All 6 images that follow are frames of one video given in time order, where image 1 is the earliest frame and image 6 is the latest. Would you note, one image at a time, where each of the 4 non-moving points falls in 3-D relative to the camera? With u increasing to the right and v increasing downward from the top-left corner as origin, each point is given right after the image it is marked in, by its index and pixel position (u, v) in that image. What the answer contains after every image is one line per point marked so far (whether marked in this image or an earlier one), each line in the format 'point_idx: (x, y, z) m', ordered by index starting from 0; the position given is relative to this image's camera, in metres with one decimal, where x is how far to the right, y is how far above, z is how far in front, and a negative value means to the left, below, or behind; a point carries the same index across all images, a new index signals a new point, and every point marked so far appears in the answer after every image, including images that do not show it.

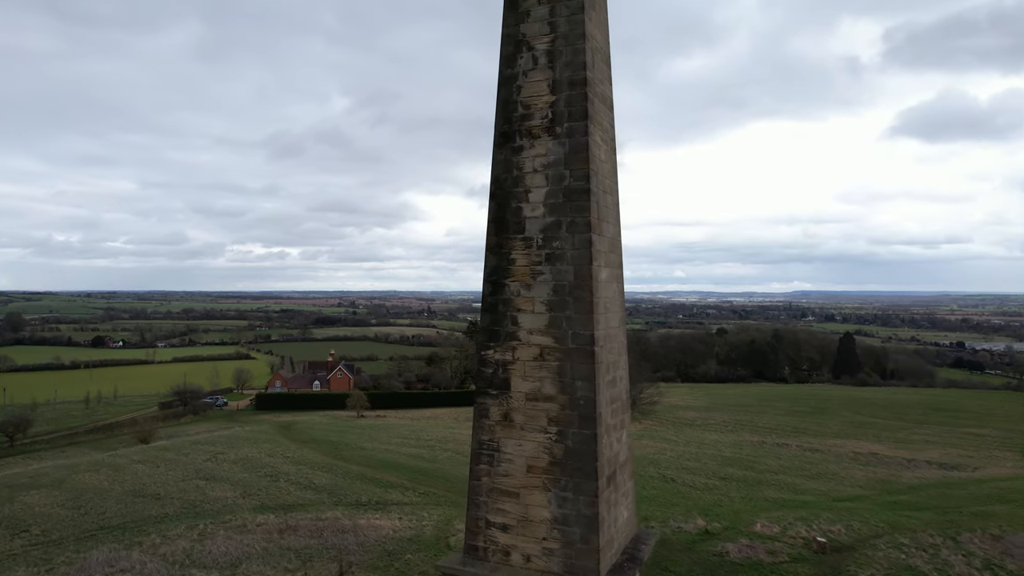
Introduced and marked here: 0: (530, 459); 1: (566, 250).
0: (+0.2, -1.5, +5.9) m
1: (+0.5, +0.3, +5.9) m
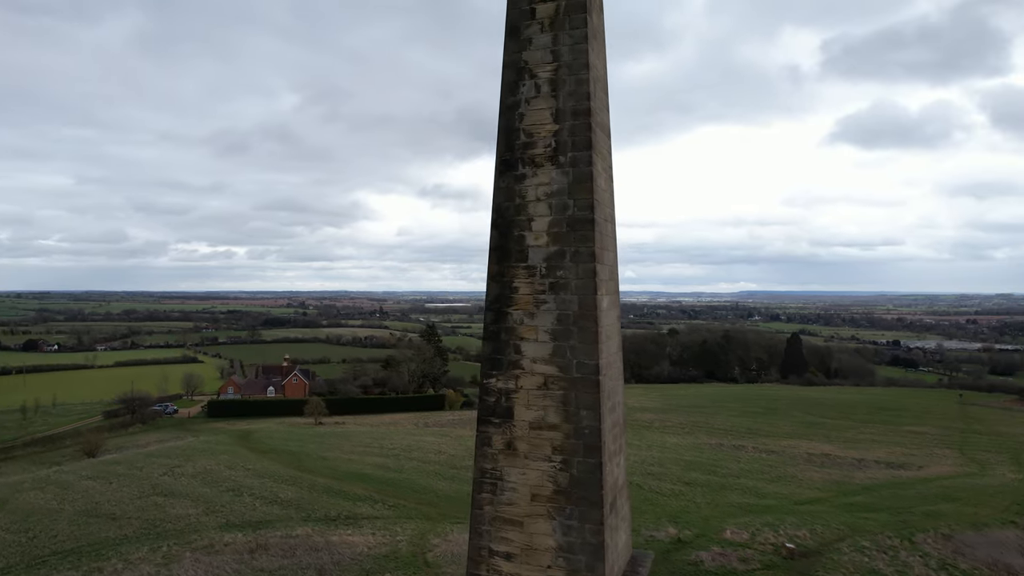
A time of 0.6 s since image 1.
0: (+0.2, -1.7, +5.8) m
1: (+0.5, +0.1, +5.8) m
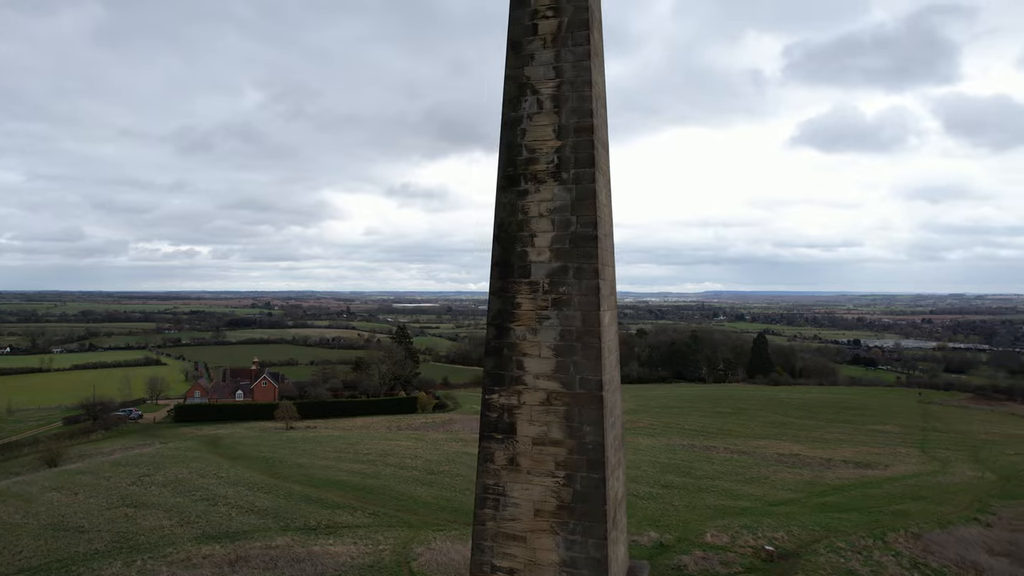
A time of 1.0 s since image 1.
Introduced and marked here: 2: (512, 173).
0: (+0.2, -1.8, +5.8) m
1: (+0.5, -0.1, +5.9) m
2: (0.0, +1.0, +6.1) m
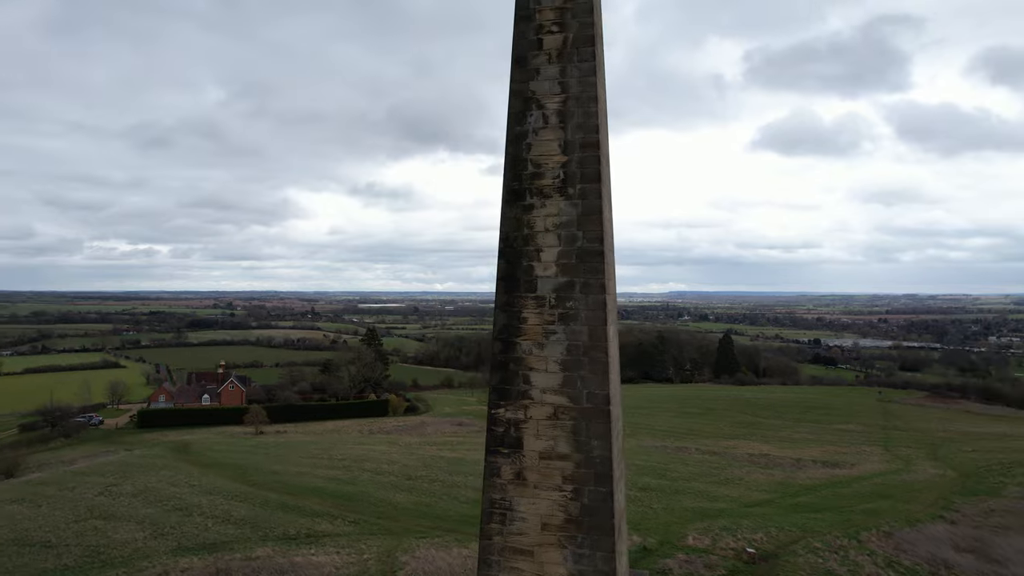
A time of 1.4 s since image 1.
0: (+0.3, -2.0, +5.9) m
1: (+0.6, -0.2, +5.9) m
2: (0.0, +0.9, +6.1) m
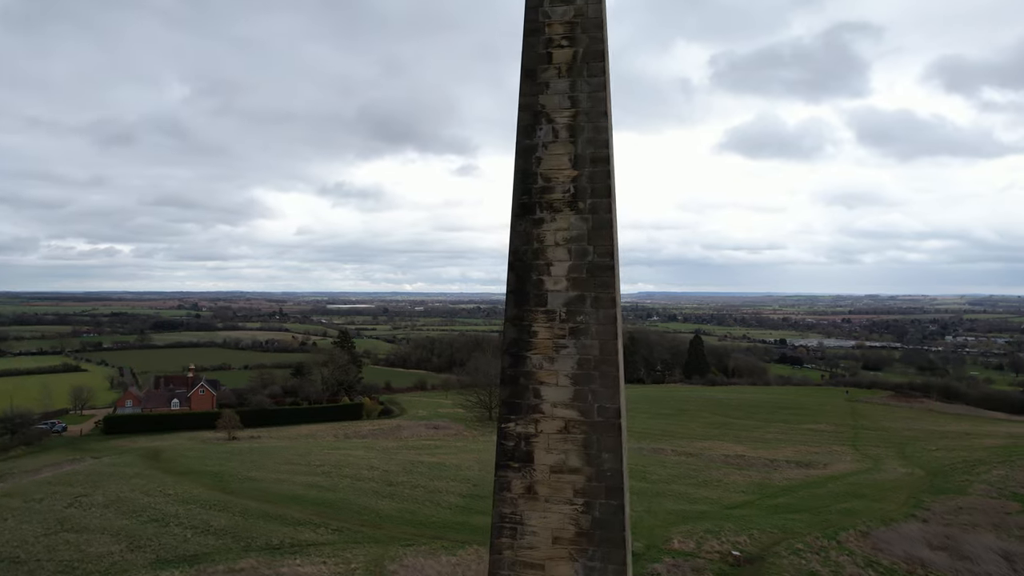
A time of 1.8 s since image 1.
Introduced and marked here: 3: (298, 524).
0: (+0.4, -2.1, +5.9) m
1: (+0.7, -0.3, +5.9) m
2: (+0.1, +0.8, +6.1) m
3: (-4.7, -5.2, +15.1) m
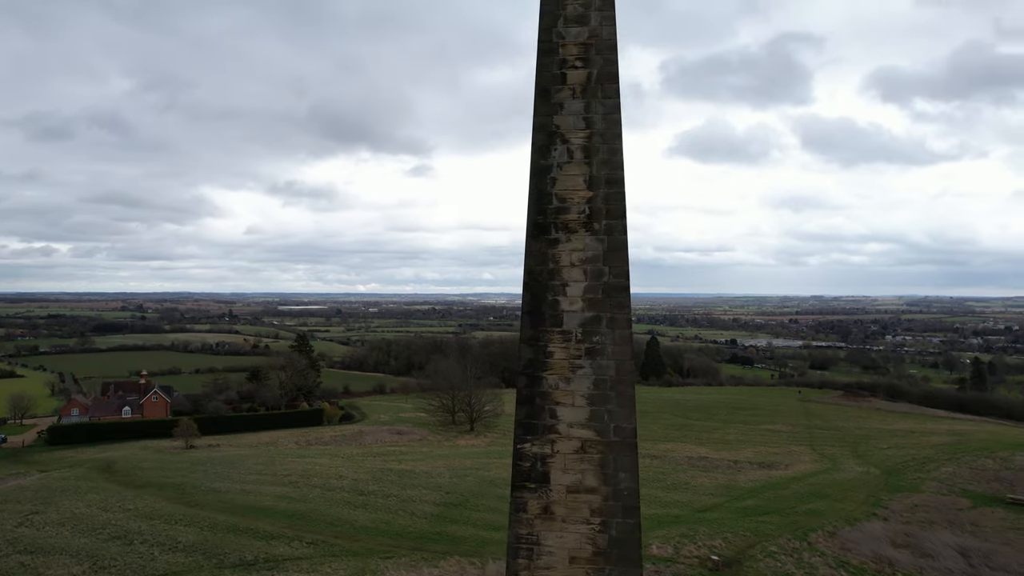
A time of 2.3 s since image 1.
0: (+0.5, -2.3, +5.9) m
1: (+0.8, -0.5, +6.0) m
2: (+0.3, +0.6, +6.1) m
3: (-5.2, -5.4, +14.8) m
